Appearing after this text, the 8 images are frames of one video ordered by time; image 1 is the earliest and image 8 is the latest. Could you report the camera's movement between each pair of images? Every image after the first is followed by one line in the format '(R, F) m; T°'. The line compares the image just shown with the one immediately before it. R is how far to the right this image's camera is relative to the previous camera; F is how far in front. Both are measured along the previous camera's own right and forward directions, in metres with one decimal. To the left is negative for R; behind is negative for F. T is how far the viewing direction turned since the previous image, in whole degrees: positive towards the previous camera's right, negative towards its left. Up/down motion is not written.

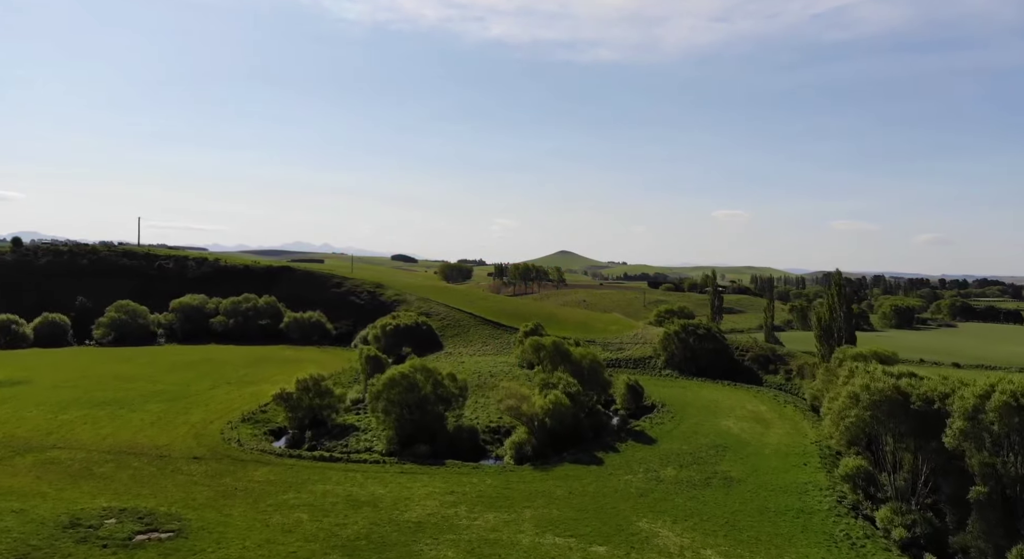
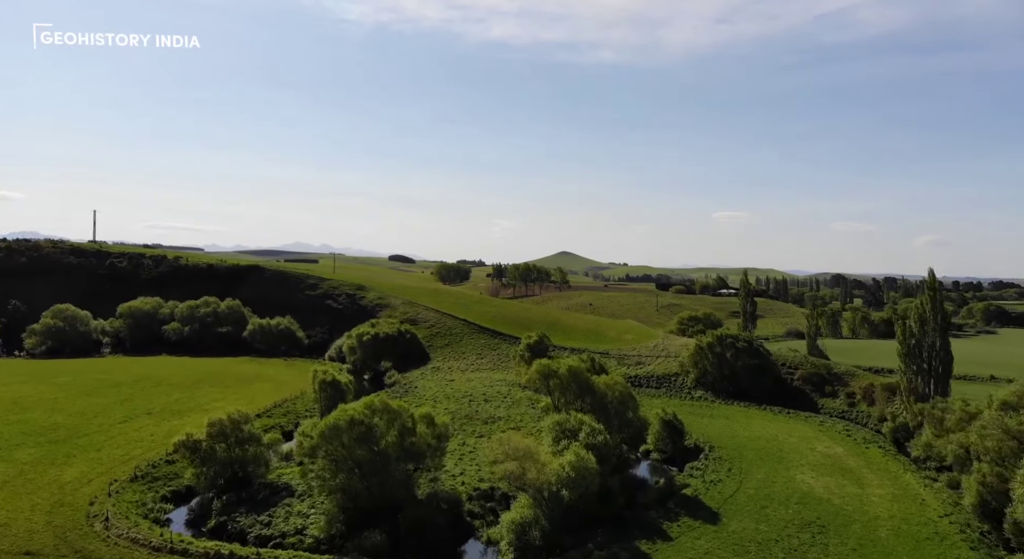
(0.0, +17.7) m; 0°
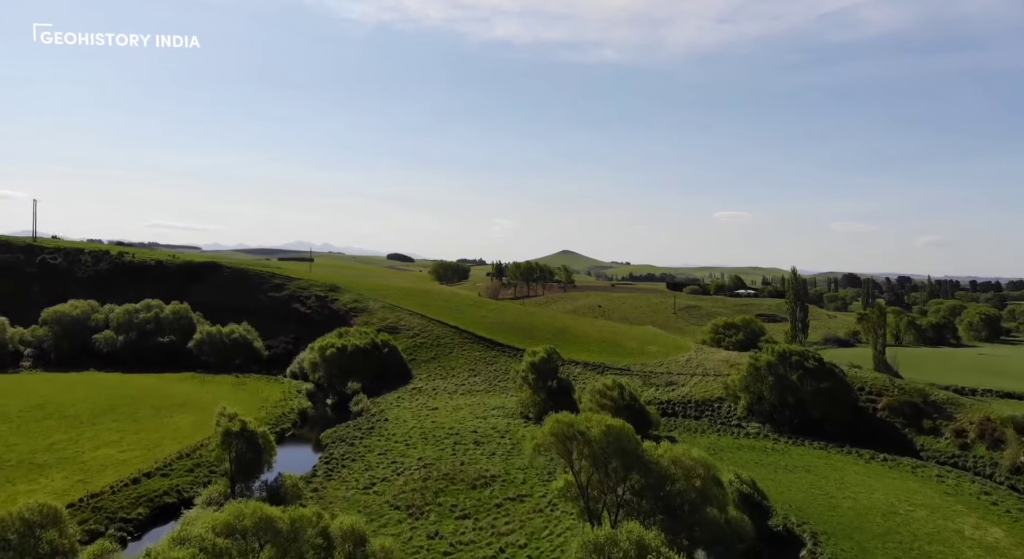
(+0.1, +18.9) m; 0°
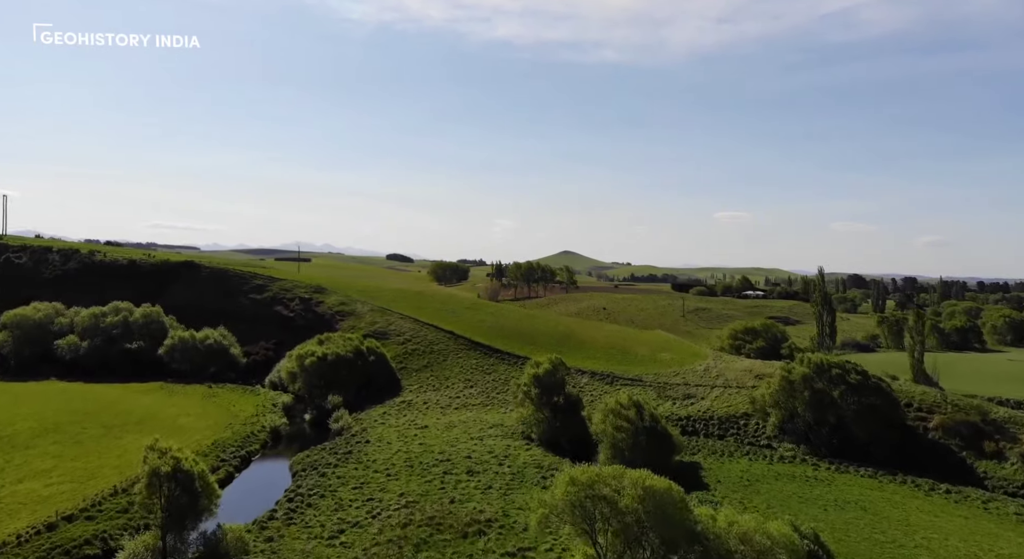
(0.0, +7.9) m; 0°
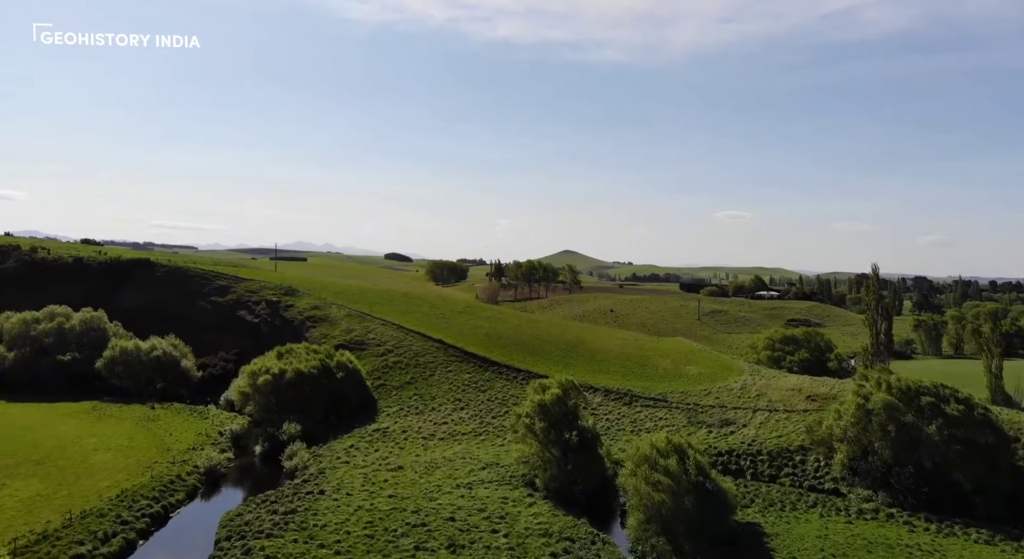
(+0.1, +12.6) m; 0°
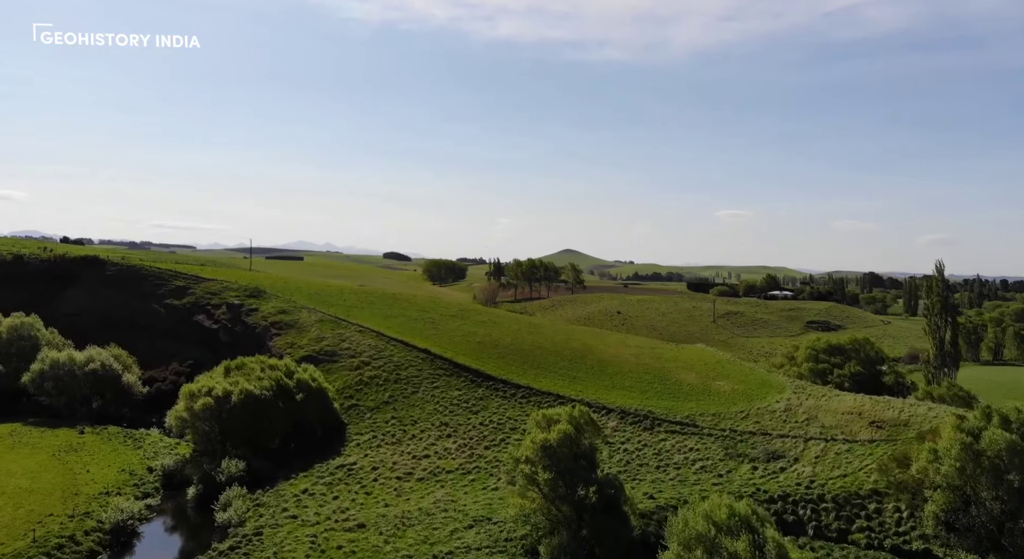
(+0.2, +10.8) m; 0°
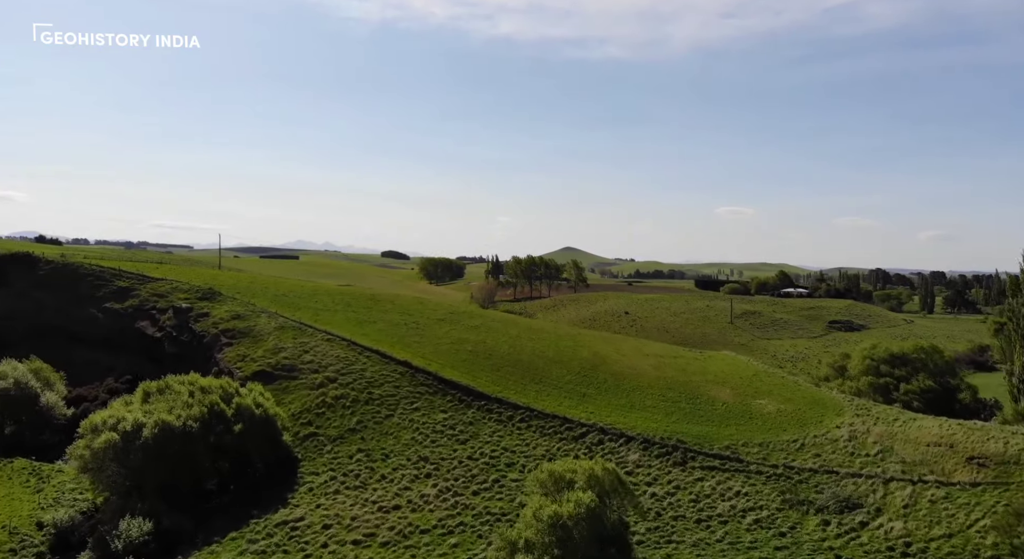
(+0.3, +10.7) m; 0°
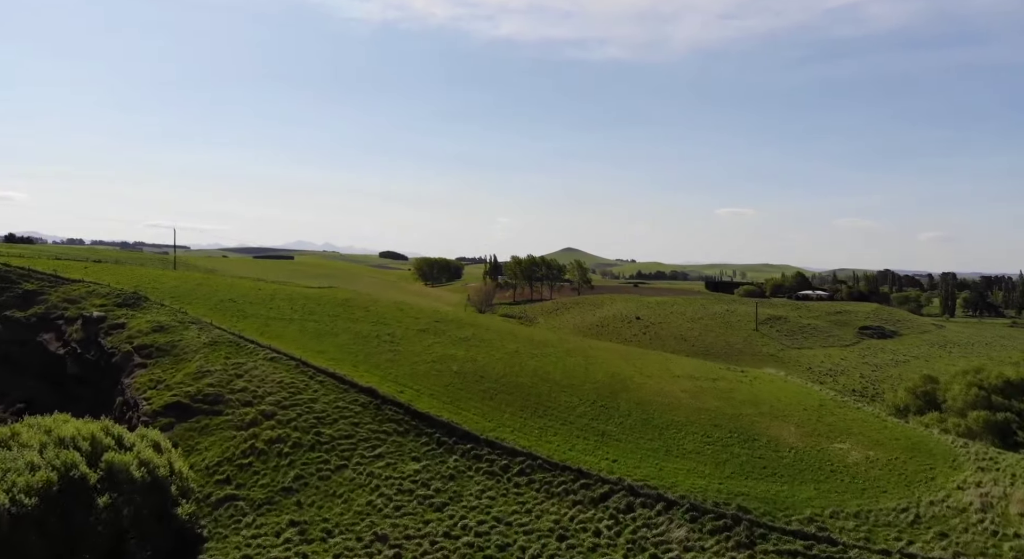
(+0.2, +12.4) m; 0°
